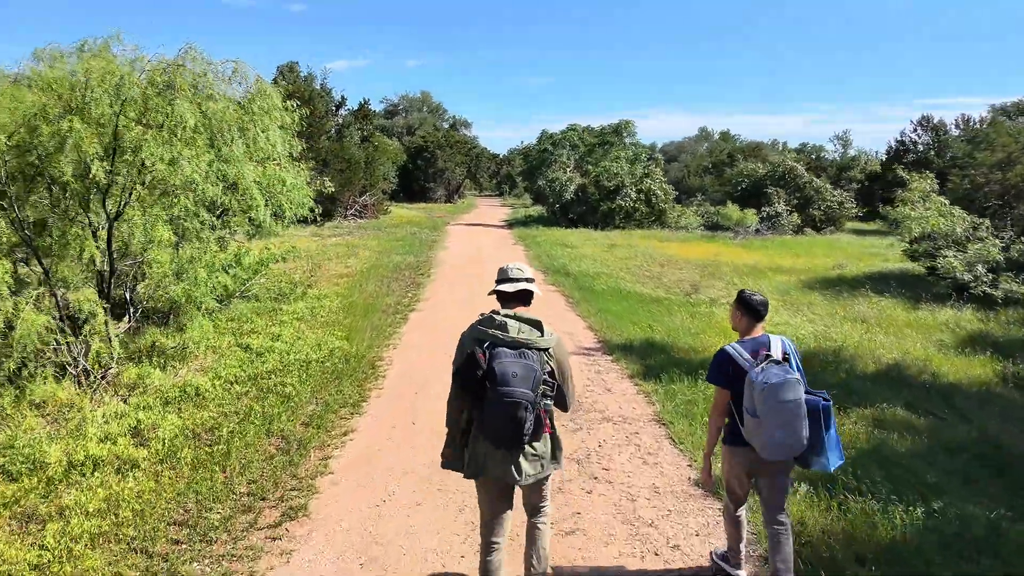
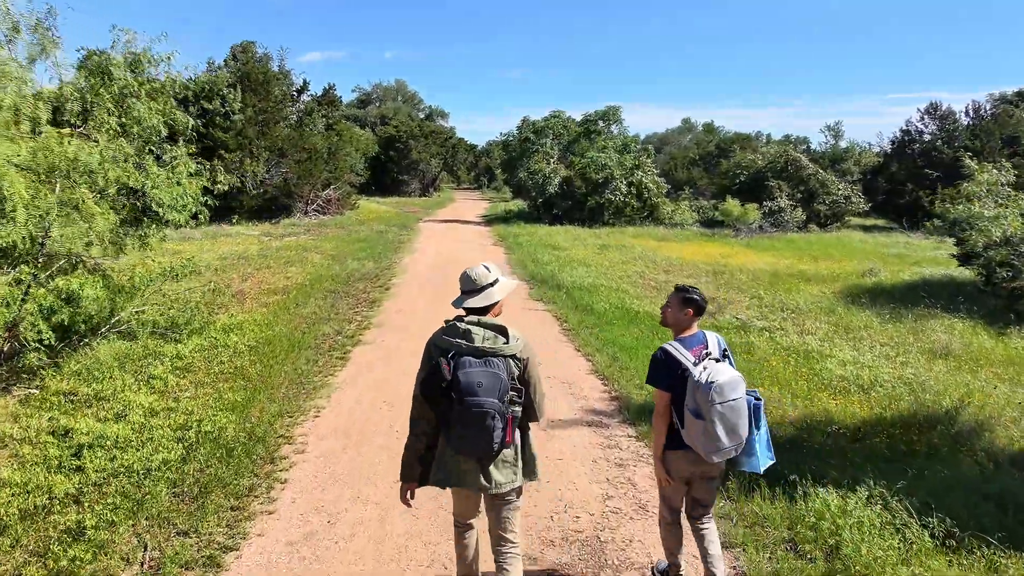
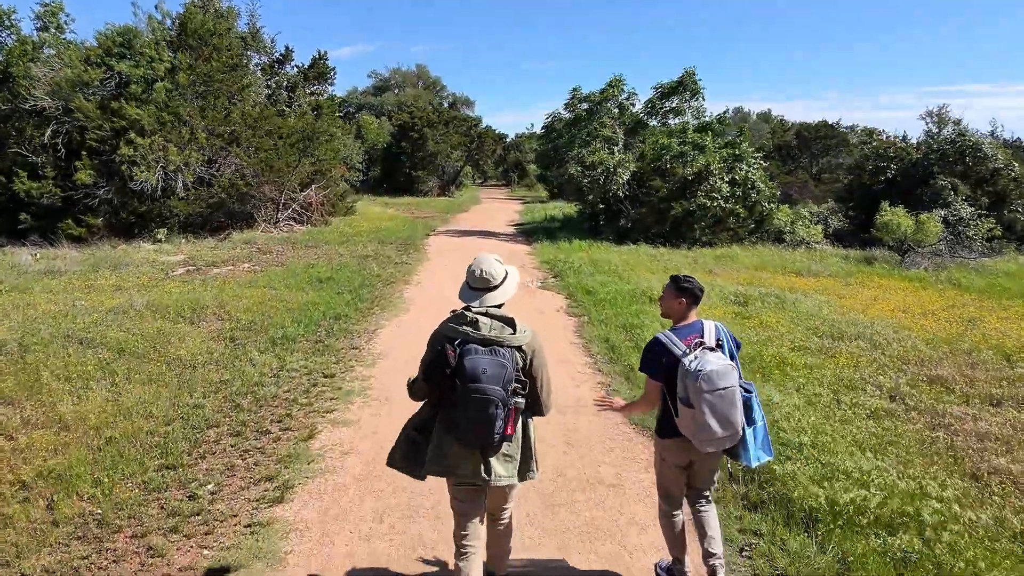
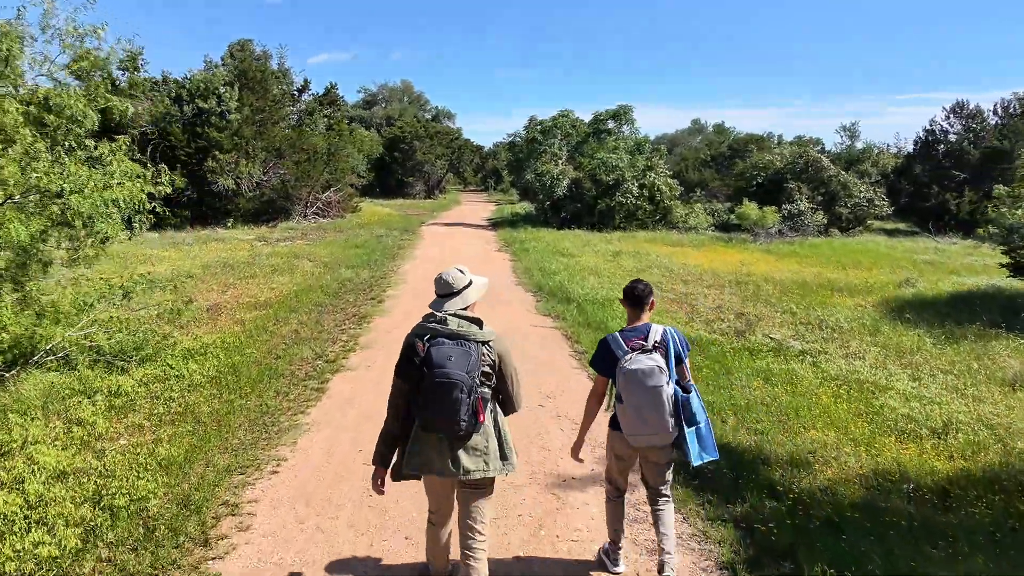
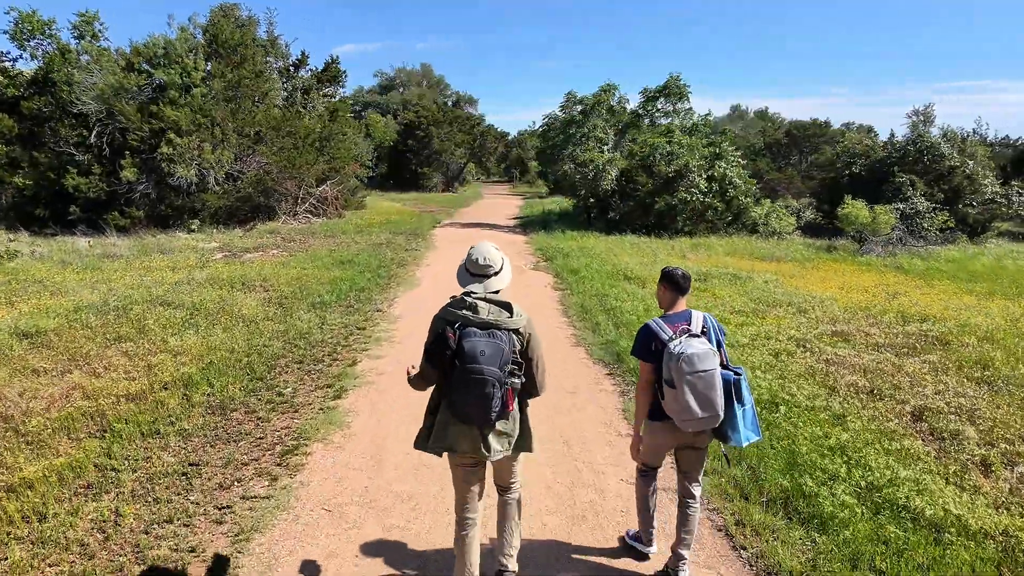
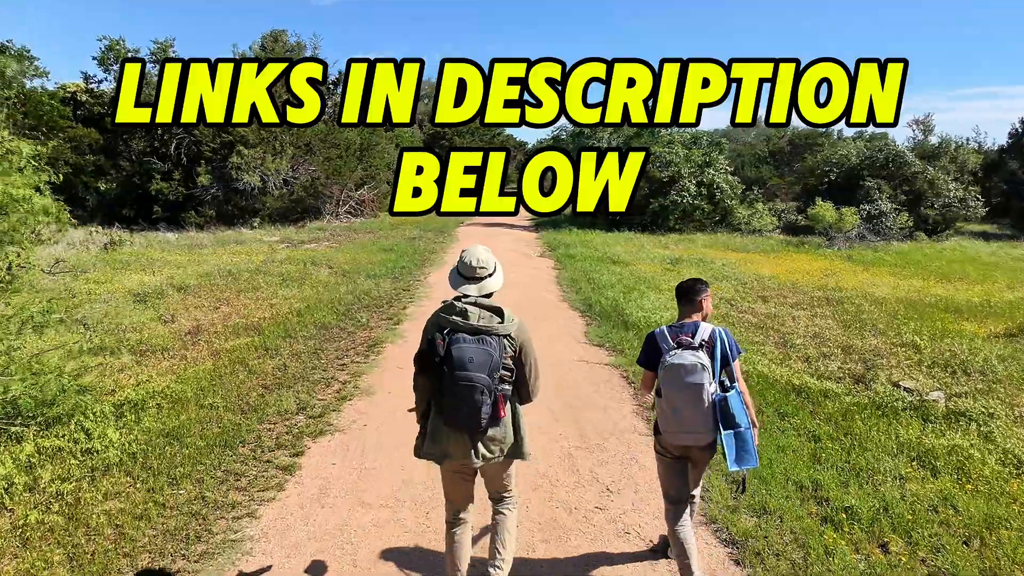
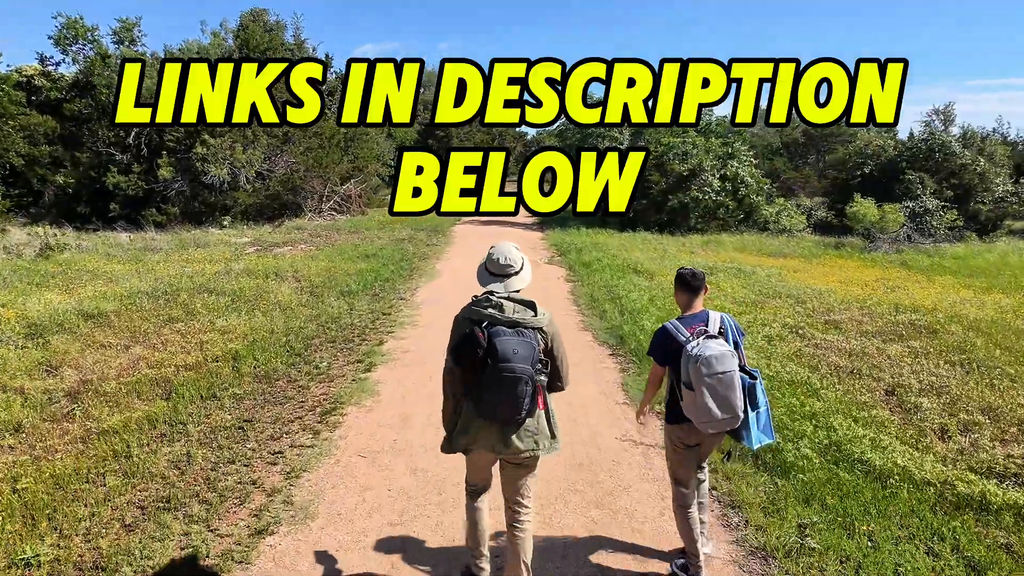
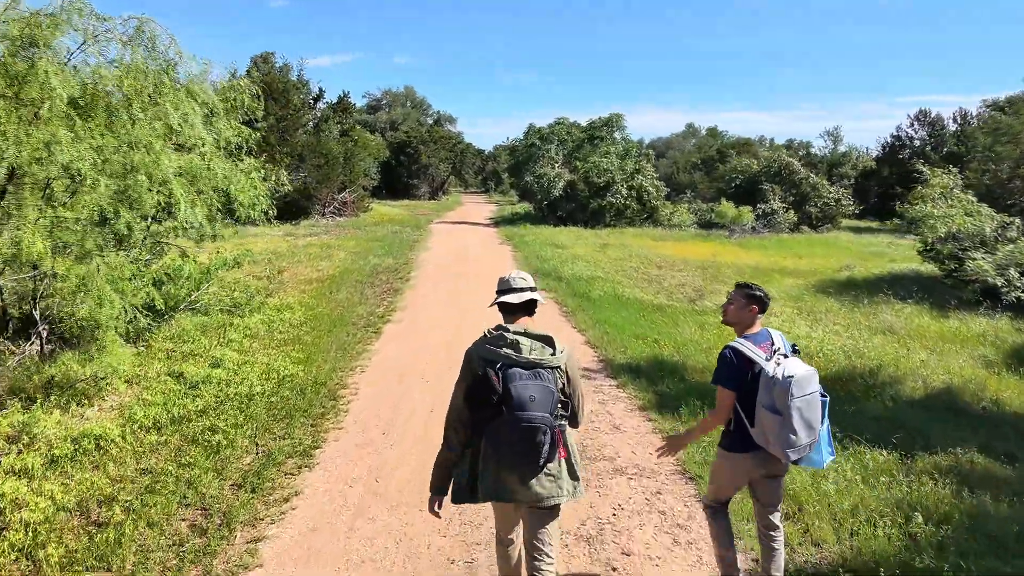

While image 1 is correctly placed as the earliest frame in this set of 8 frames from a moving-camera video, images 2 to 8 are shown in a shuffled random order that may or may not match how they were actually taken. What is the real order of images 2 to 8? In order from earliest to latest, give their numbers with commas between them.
8, 2, 4, 6, 7, 5, 3
